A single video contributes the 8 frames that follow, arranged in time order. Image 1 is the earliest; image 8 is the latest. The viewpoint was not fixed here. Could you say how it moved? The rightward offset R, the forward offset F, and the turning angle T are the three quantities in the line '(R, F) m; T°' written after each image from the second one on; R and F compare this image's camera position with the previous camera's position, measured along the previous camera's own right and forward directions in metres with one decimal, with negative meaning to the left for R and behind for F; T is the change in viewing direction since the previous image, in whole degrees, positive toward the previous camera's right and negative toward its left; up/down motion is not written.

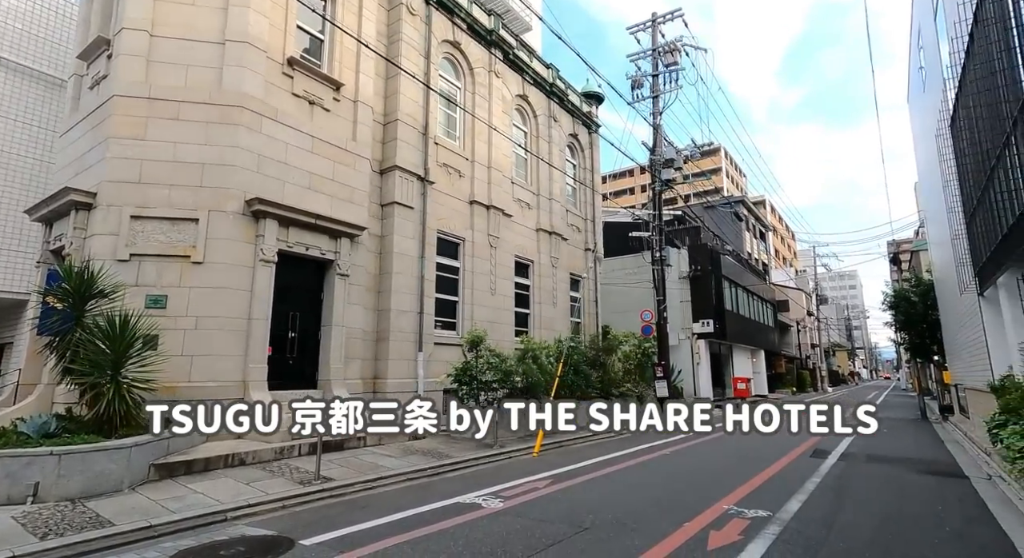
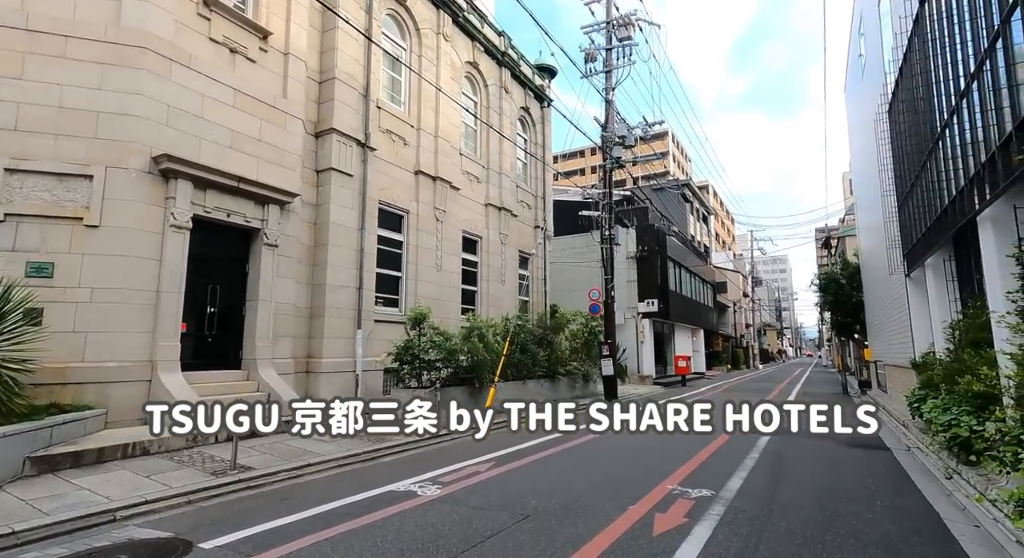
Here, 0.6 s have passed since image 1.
(+0.1, +0.5) m; +5°
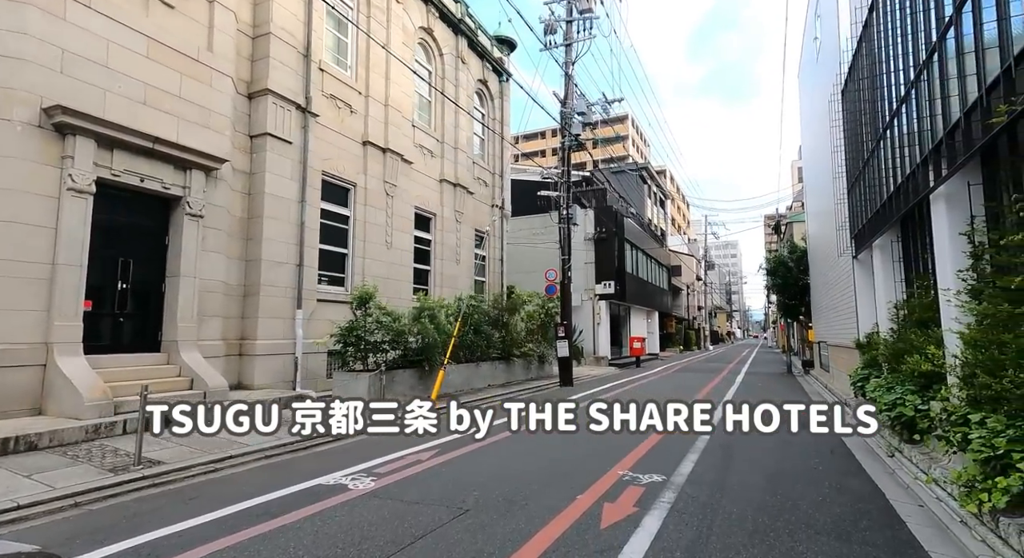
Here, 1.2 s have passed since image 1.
(+0.2, +0.5) m; +4°
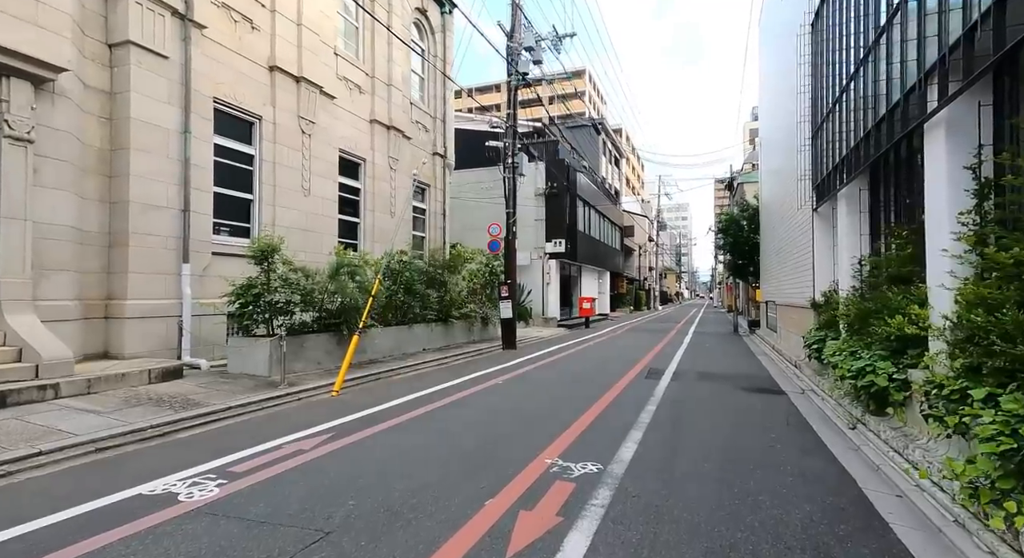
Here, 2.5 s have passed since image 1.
(+0.5, +1.6) m; +5°
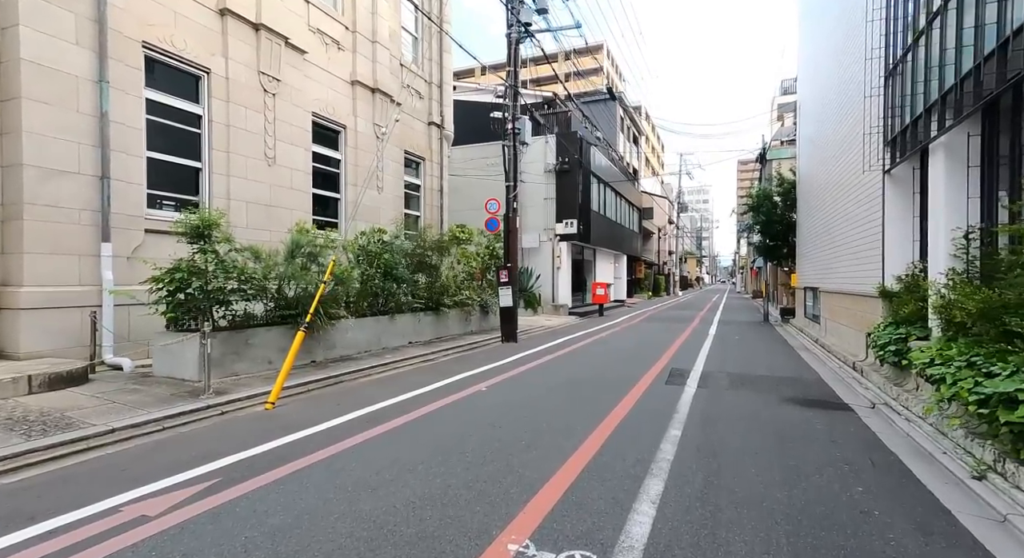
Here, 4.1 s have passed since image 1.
(+0.5, +2.2) m; -2°
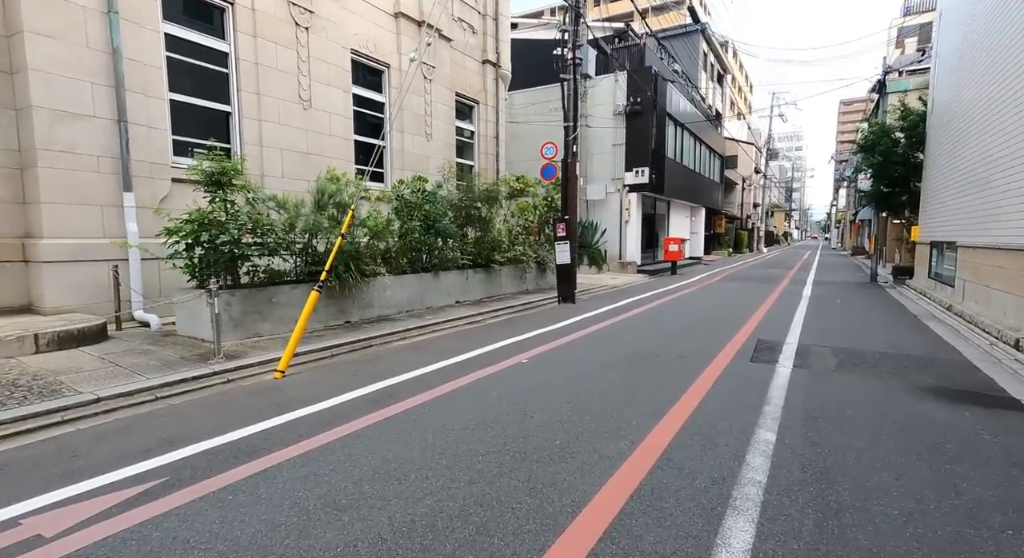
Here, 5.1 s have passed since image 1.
(+0.3, +1.4) m; -7°
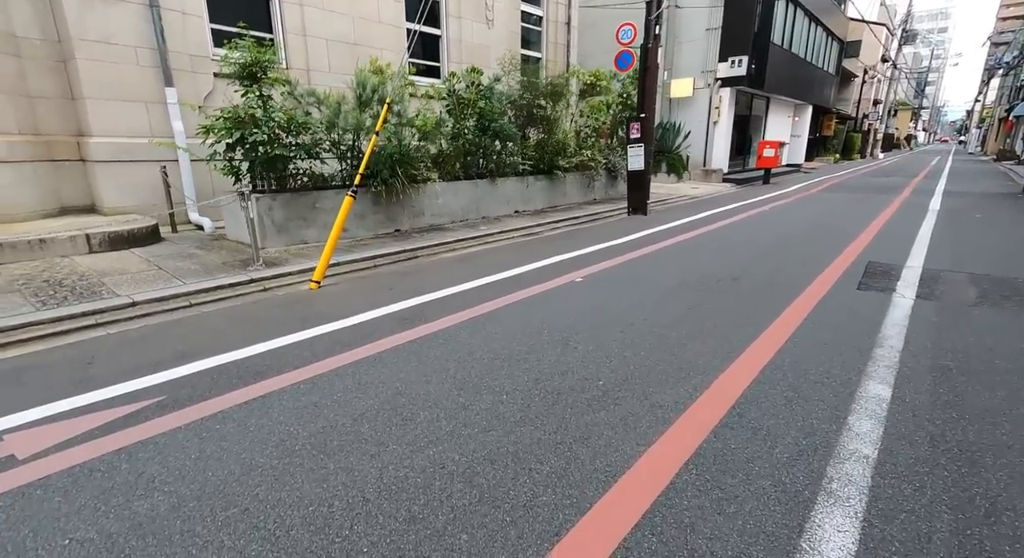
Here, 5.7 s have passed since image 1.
(+0.2, +0.8) m; -8°
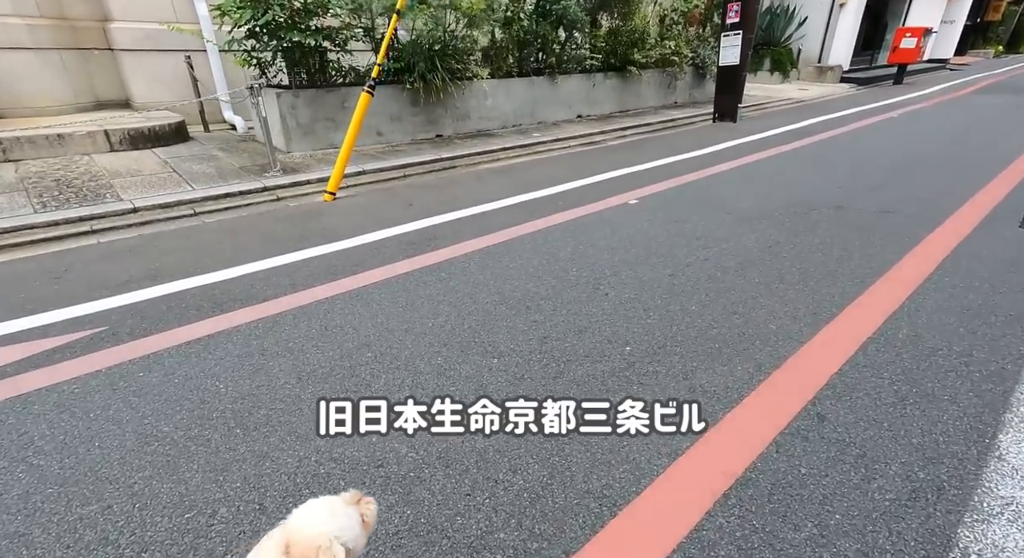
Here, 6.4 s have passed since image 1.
(+0.4, +0.9) m; -8°
